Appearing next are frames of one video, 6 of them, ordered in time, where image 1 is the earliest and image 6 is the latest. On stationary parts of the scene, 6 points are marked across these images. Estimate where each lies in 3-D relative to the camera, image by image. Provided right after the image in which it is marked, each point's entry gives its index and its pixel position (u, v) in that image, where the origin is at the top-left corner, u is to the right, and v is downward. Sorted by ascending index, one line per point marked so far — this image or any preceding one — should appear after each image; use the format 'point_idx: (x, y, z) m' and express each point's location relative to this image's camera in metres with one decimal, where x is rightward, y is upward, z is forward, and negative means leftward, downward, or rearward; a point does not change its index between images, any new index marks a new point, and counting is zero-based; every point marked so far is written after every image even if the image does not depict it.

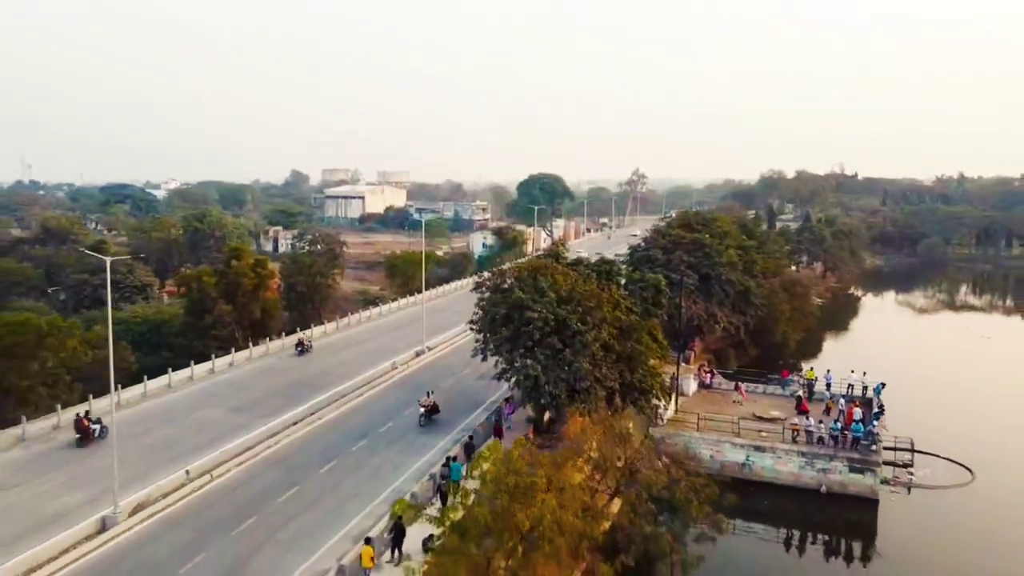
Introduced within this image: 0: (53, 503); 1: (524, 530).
0: (-11.1, -5.2, +19.0) m
1: (+0.1, -4.4, +15.1) m
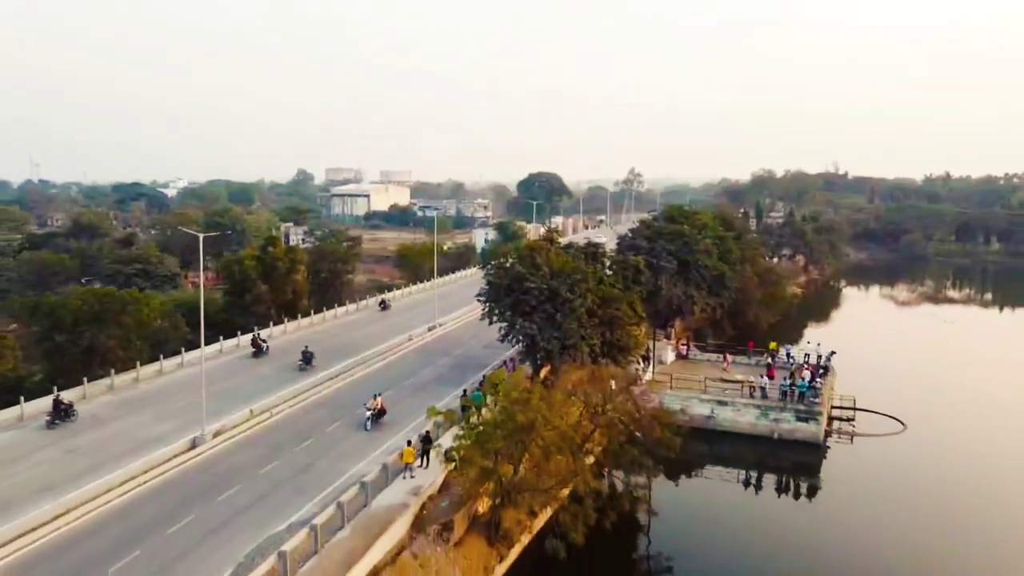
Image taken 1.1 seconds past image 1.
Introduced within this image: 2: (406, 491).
0: (-11.1, -4.3, +24.0) m
1: (+0.2, -3.5, +20.1) m
2: (-2.7, -5.2, +20.1) m
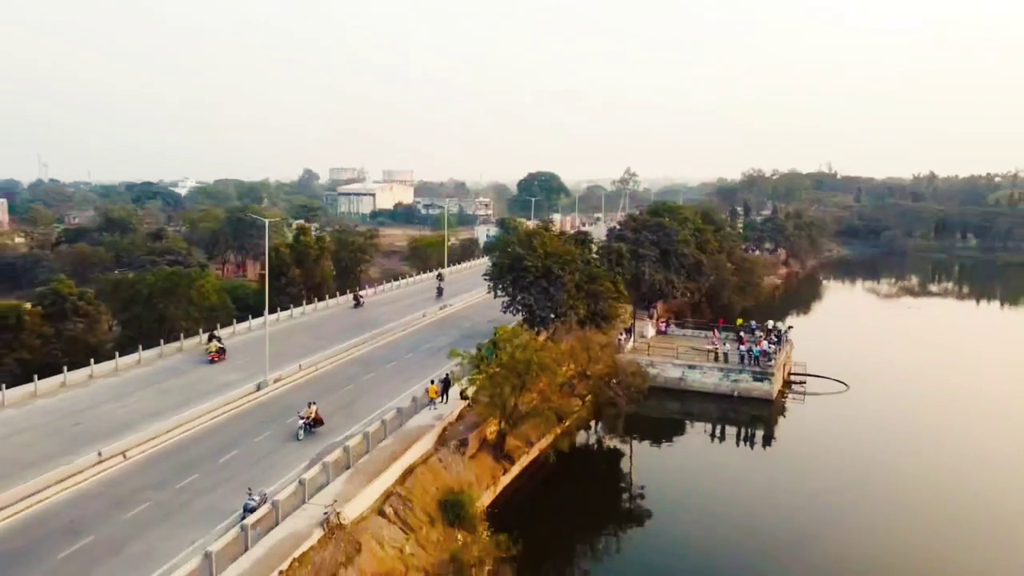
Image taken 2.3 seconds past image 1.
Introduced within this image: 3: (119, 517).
0: (-11.0, -3.4, +29.7) m
1: (+0.2, -2.6, +25.8) m
2: (-2.7, -4.2, +25.8) m
3: (-9.1, -5.3, +18.0) m
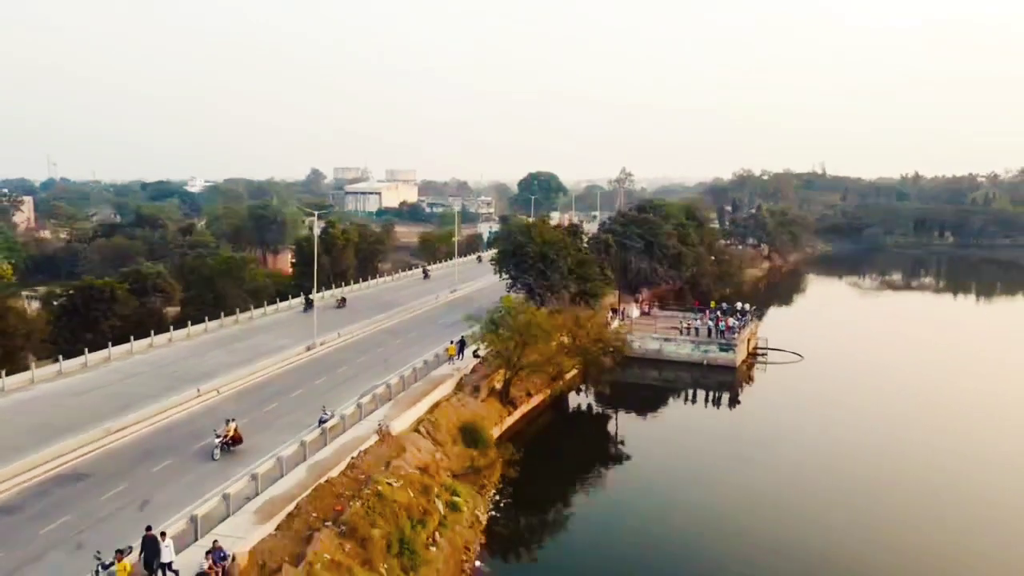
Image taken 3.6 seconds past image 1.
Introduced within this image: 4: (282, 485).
0: (-10.9, -2.5, +36.1) m
1: (+0.4, -1.7, +32.3) m
2: (-2.6, -3.3, +32.3) m
3: (-9.0, -4.4, +24.5) m
4: (-5.9, -5.0, +20.0) m
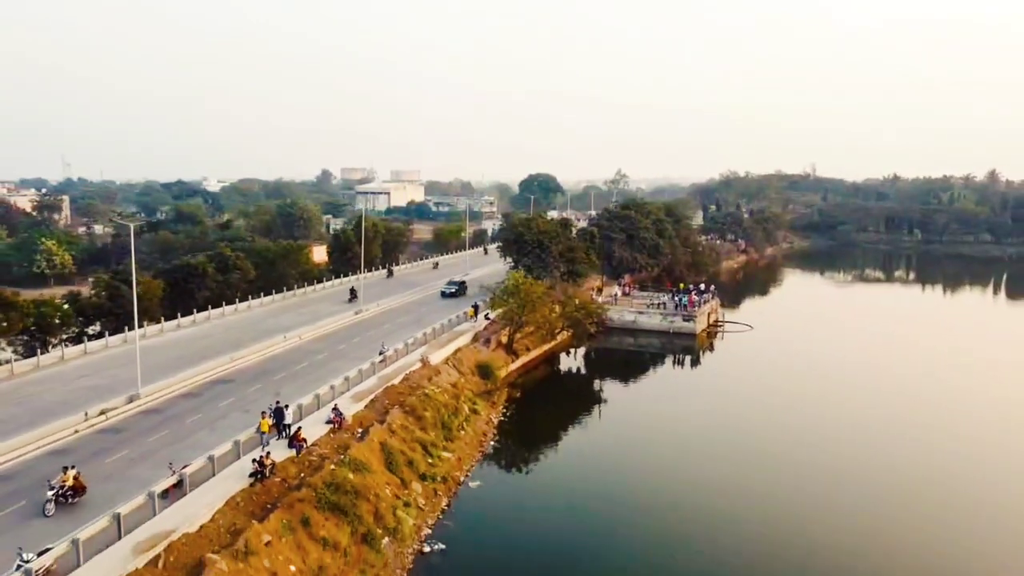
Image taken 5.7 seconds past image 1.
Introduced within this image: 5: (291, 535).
0: (-10.7, -1.2, +46.2) m
1: (+0.5, -0.5, +42.3) m
2: (-2.4, -2.1, +42.3) m
3: (-8.8, -3.1, +34.5) m
4: (-5.7, -3.8, +30.0) m
5: (-5.5, -6.1, +19.5) m
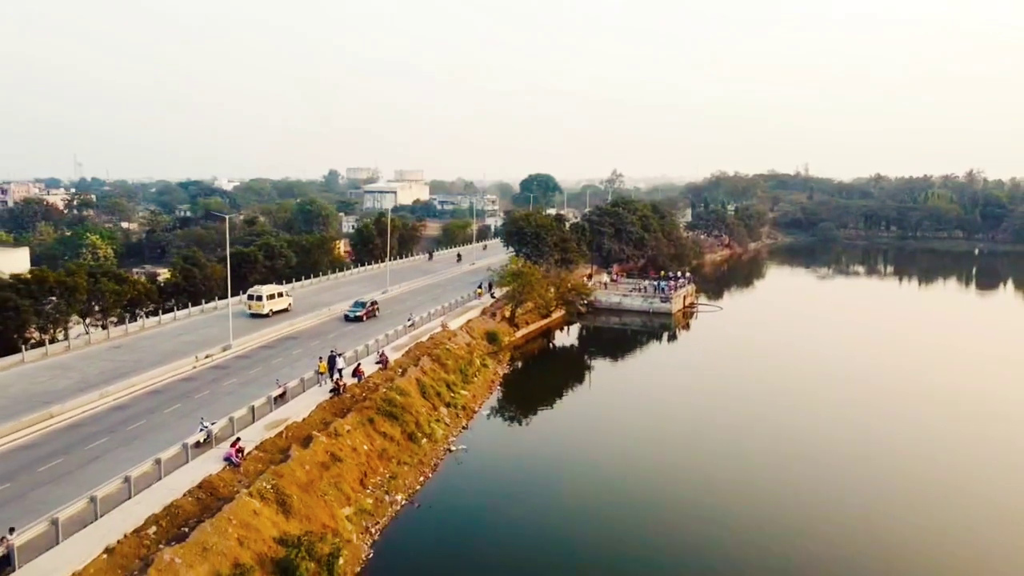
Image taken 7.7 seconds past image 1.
0: (-10.6, -0.1, +54.8) m
1: (+0.6, +0.6, +50.9) m
2: (-2.3, -1.0, +50.9) m
3: (-8.7, -2.0, +43.1) m
4: (-5.6, -2.7, +38.6) m
5: (-5.4, -5.0, +28.0) m
